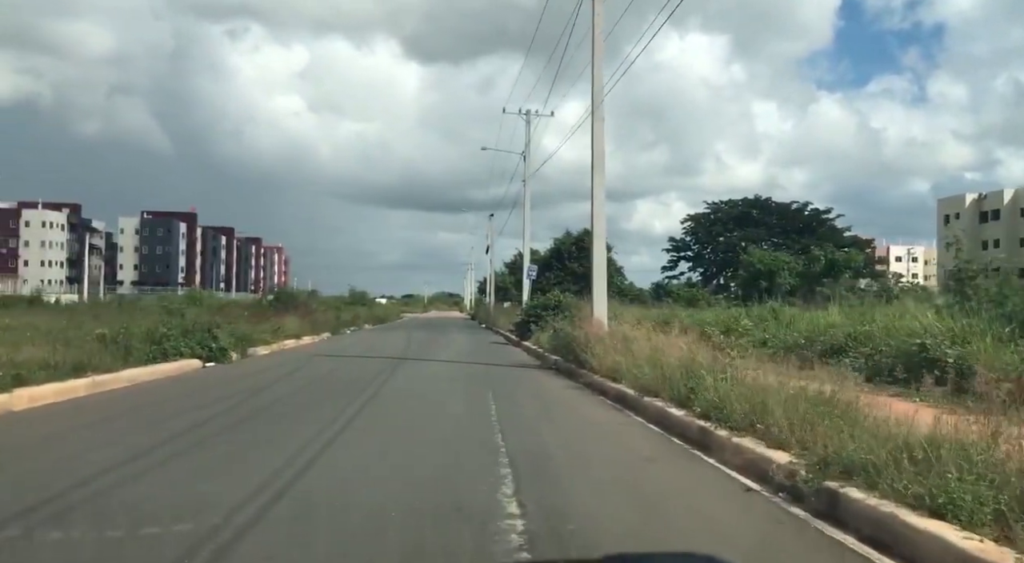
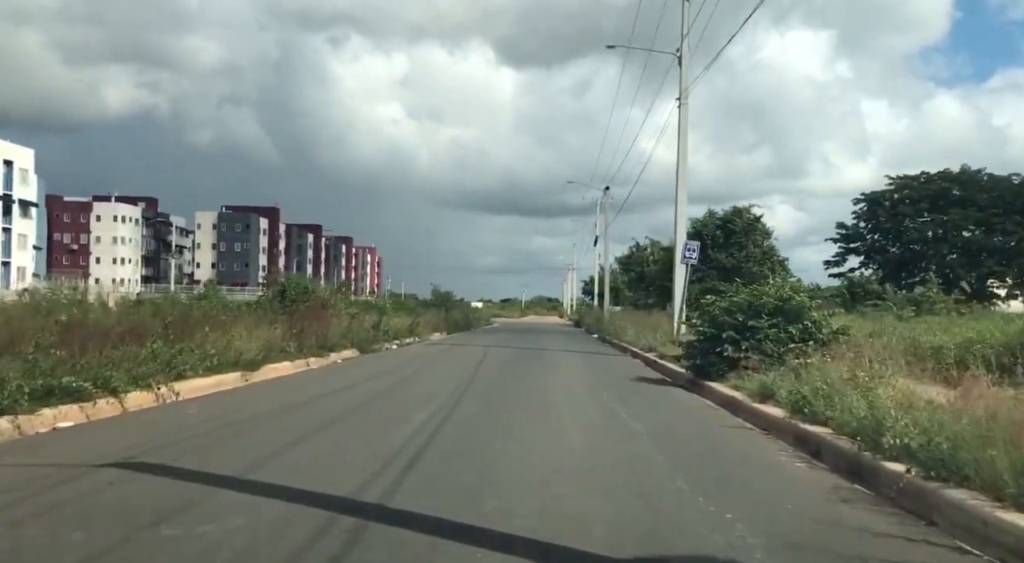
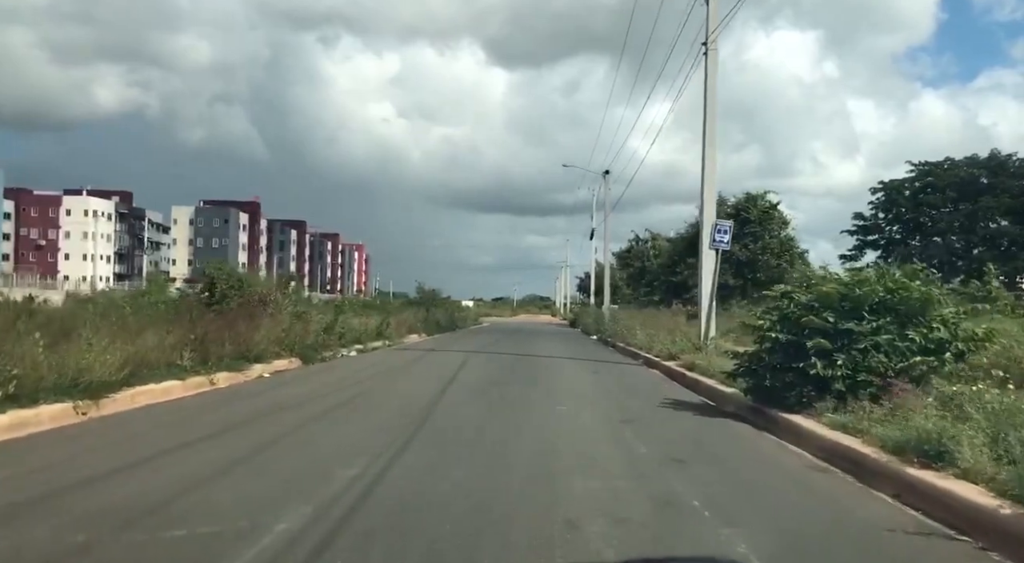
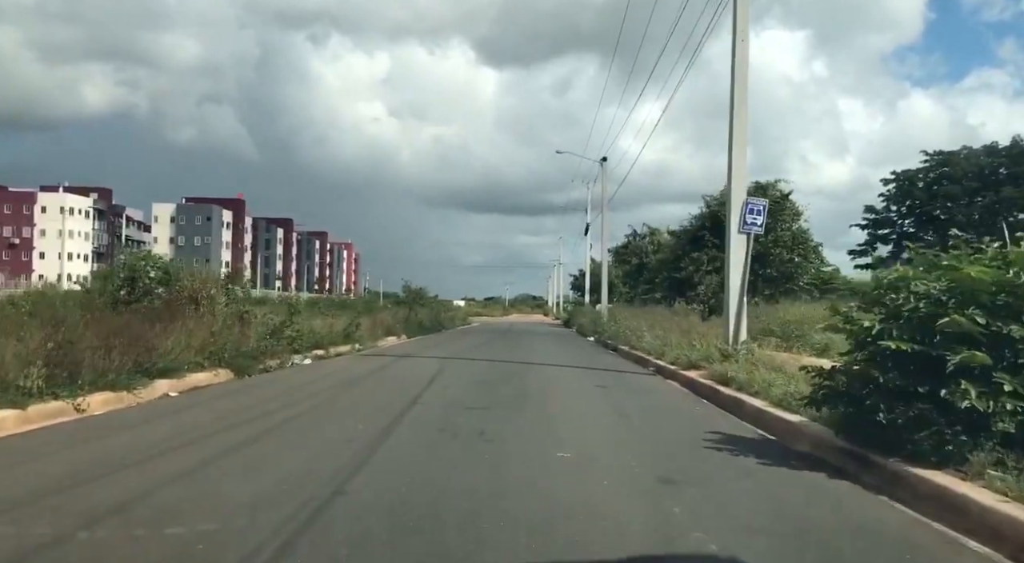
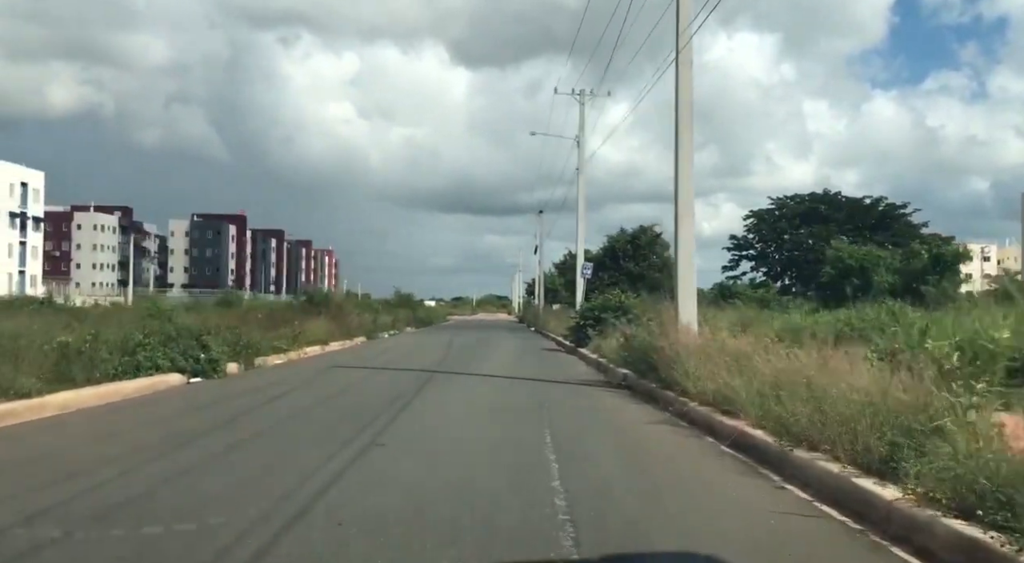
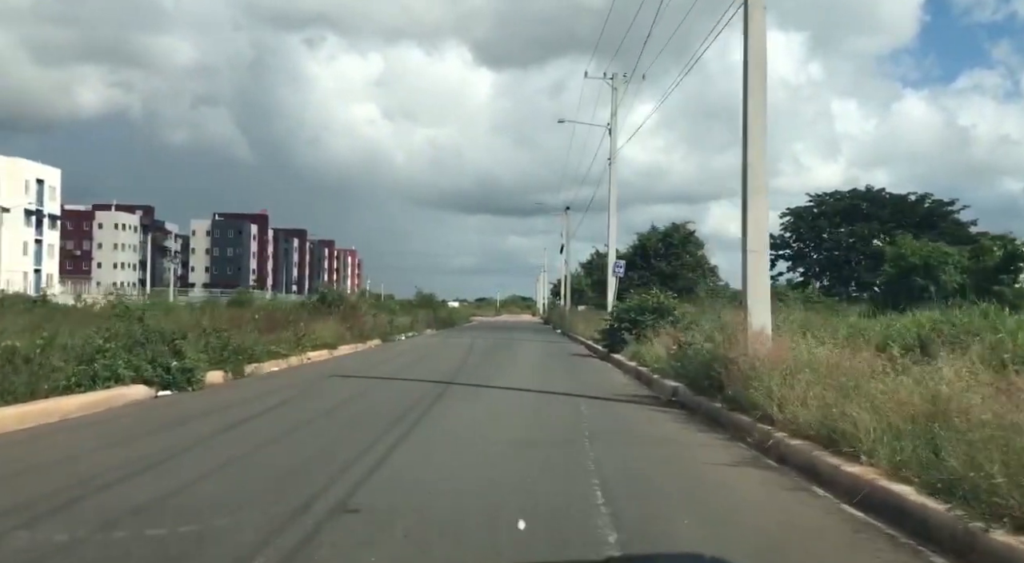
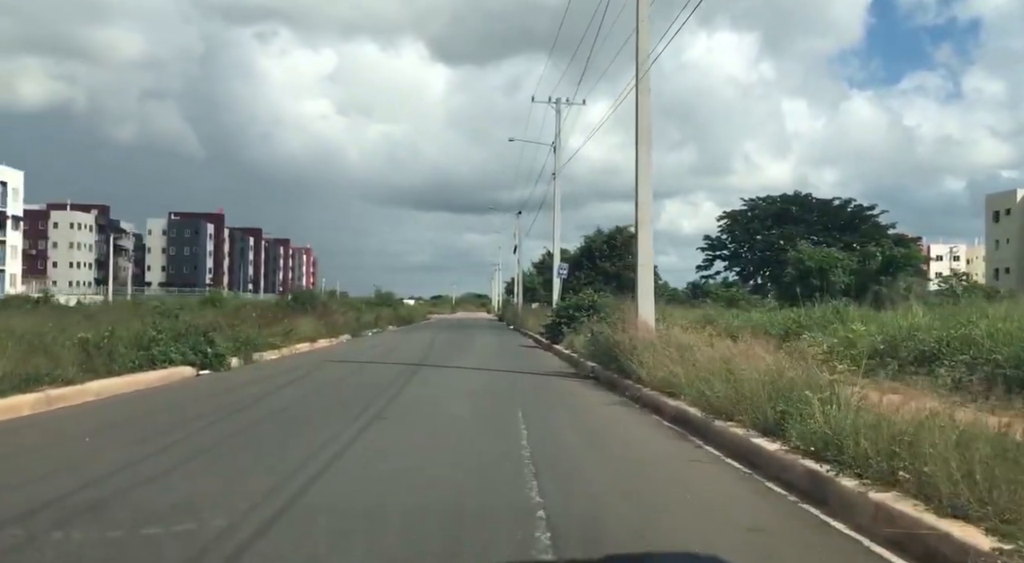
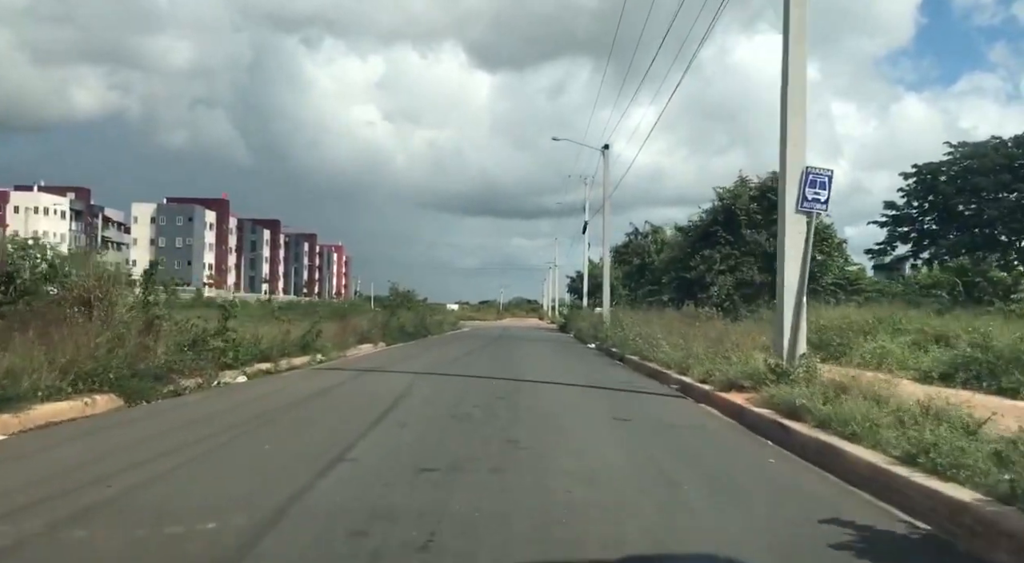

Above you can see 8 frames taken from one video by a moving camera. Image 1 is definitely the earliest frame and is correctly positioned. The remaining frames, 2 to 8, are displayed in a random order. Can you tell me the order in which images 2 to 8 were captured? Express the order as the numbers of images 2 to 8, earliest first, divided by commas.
7, 5, 6, 2, 3, 4, 8
